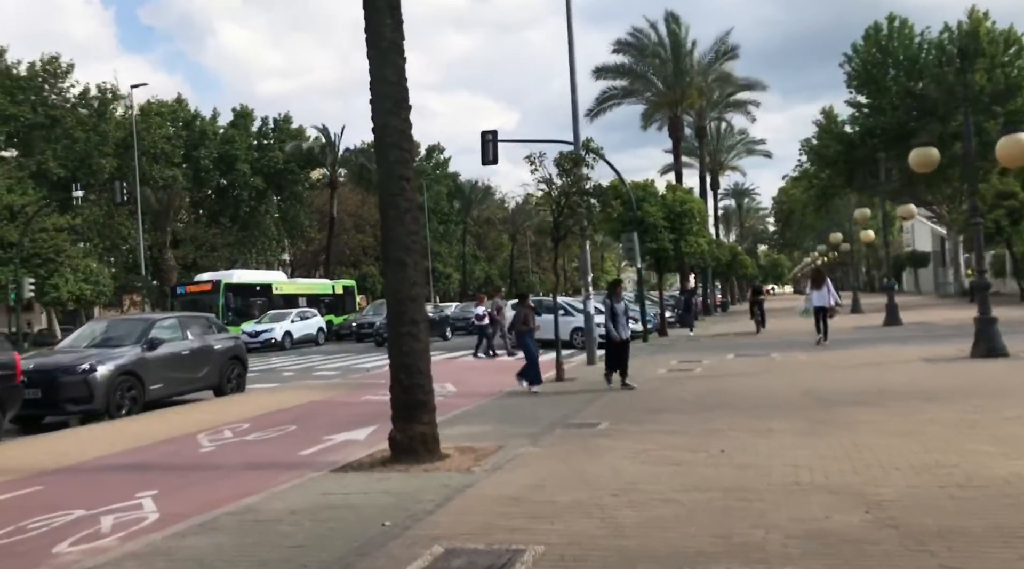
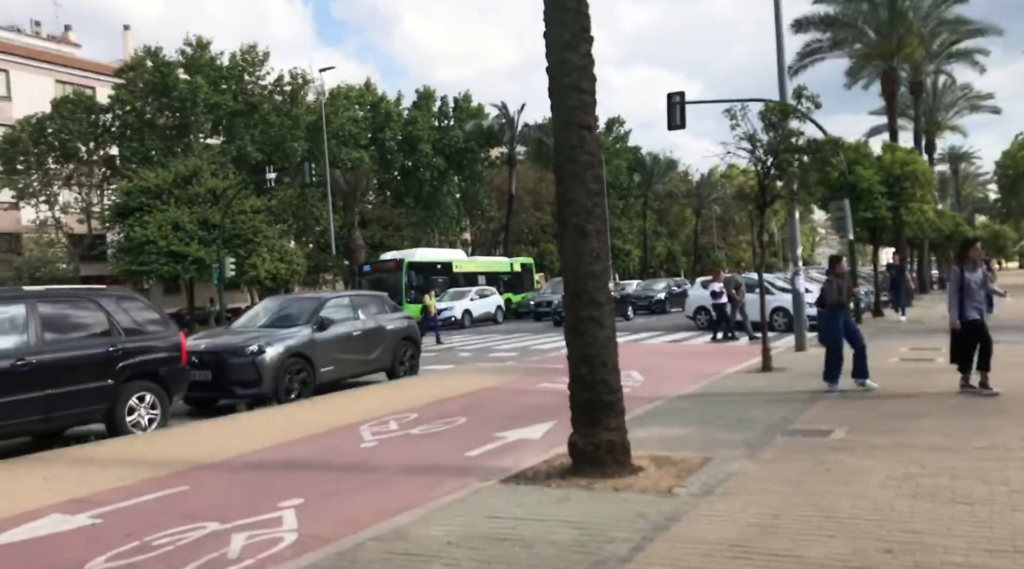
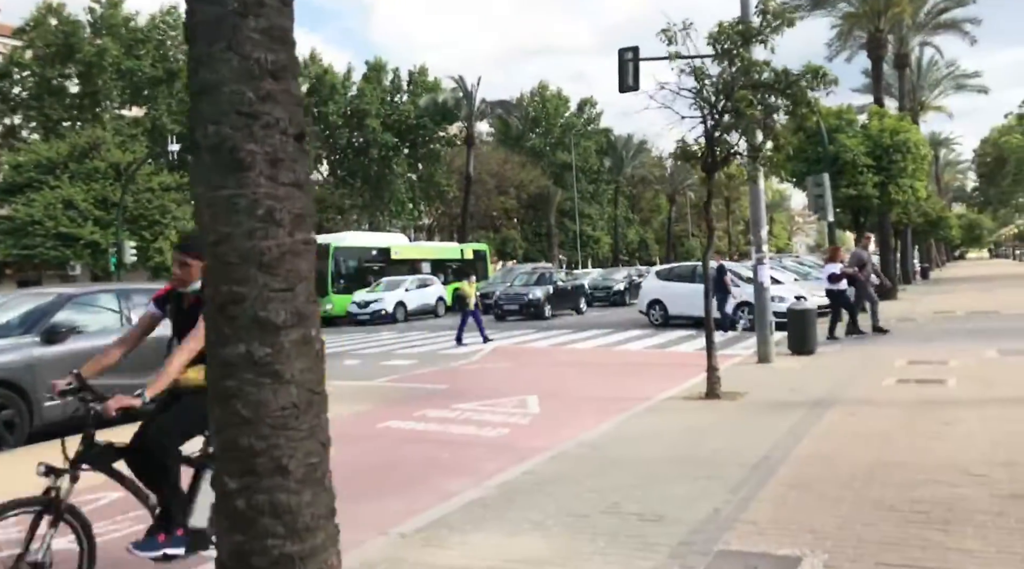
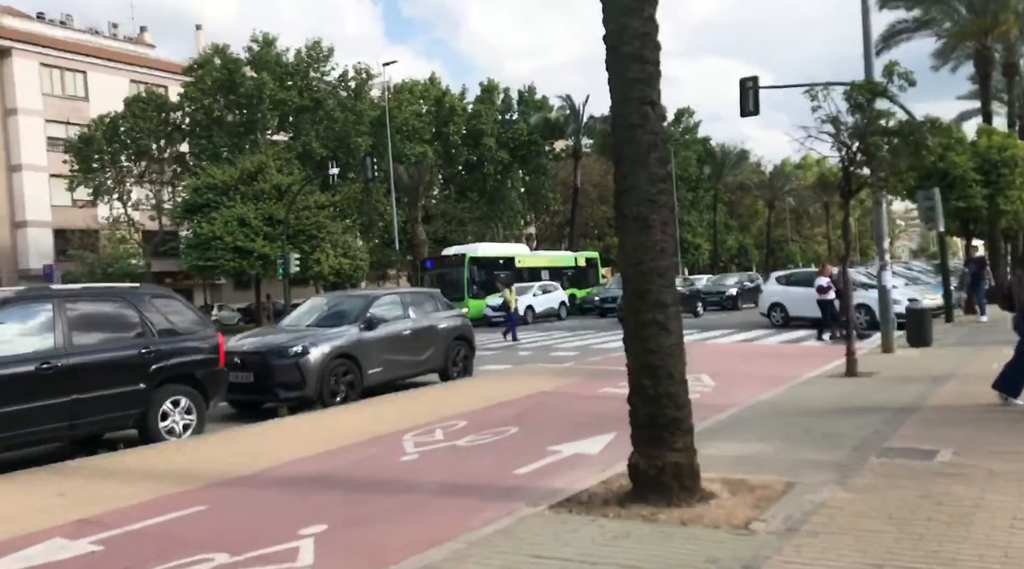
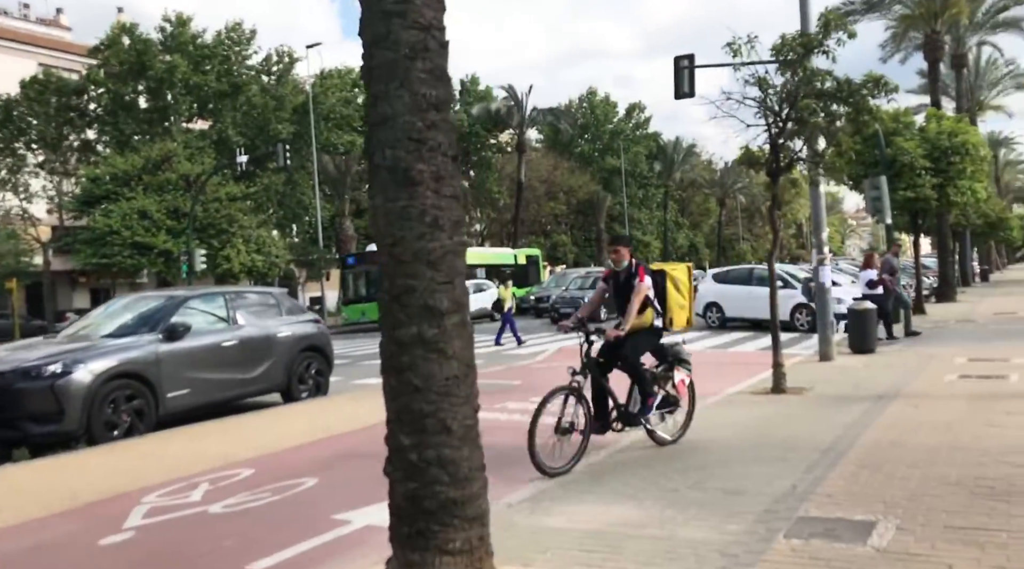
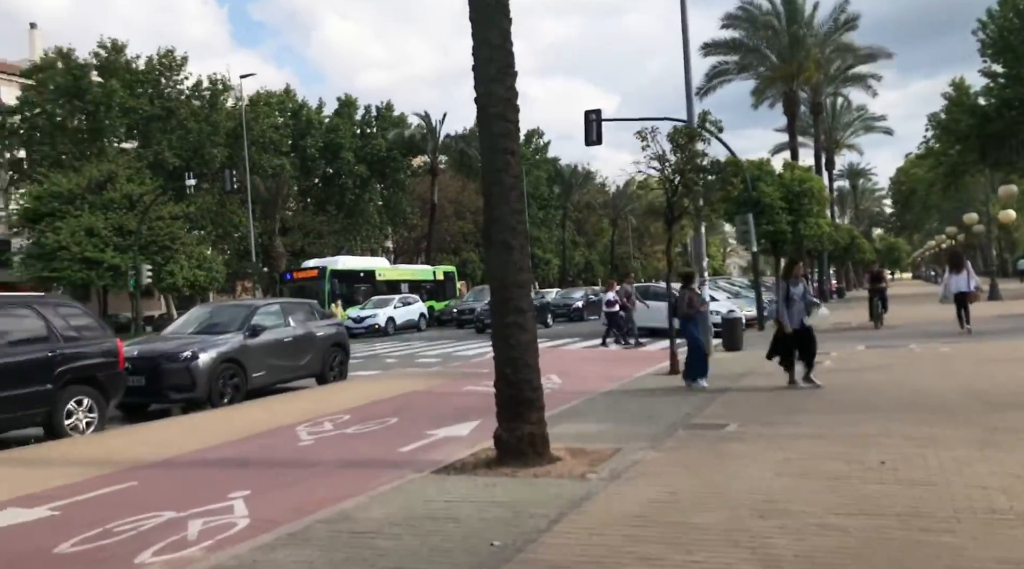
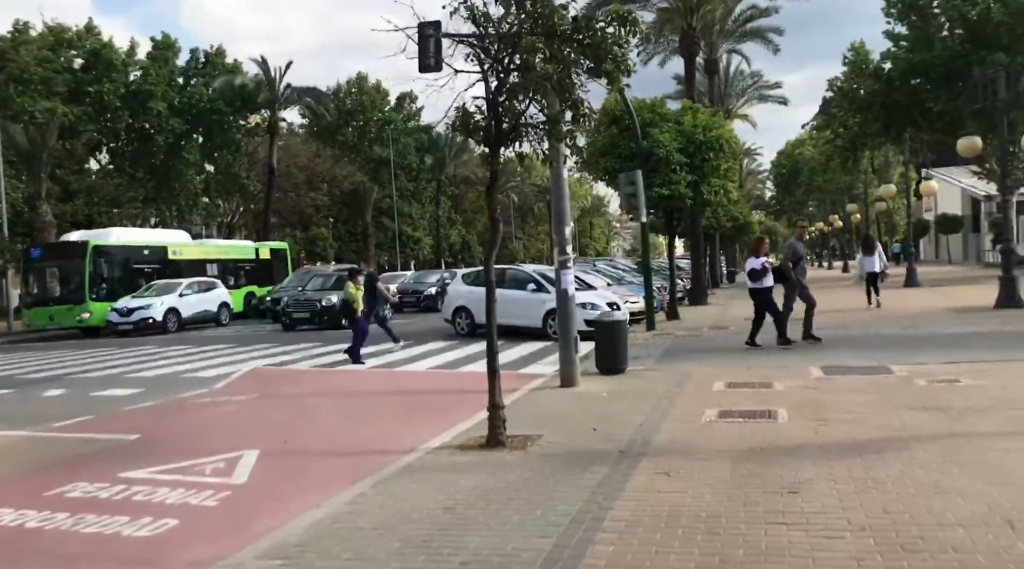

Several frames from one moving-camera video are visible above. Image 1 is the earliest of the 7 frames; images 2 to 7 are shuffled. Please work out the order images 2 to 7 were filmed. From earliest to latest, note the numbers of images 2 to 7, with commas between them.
6, 2, 4, 5, 3, 7
